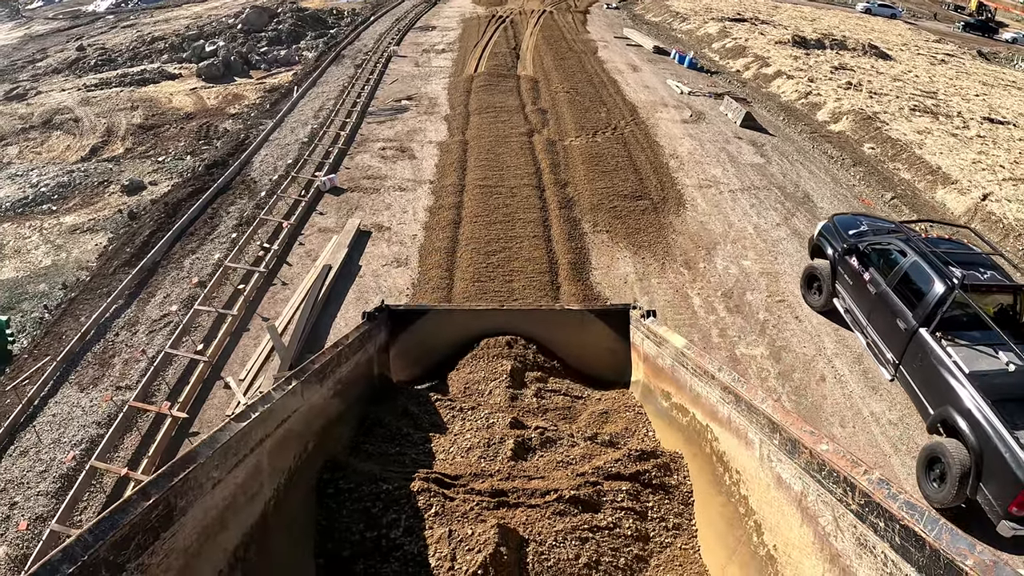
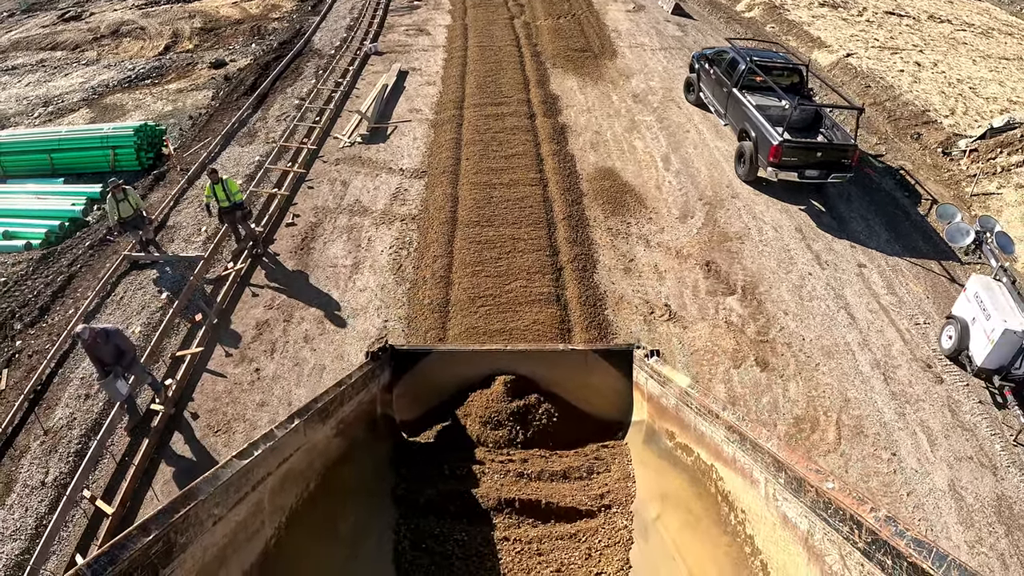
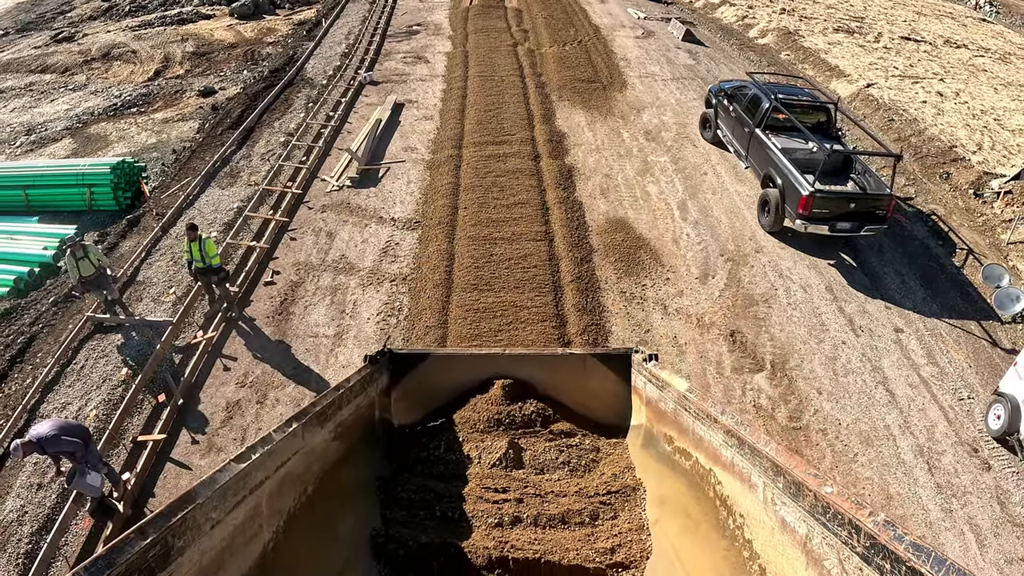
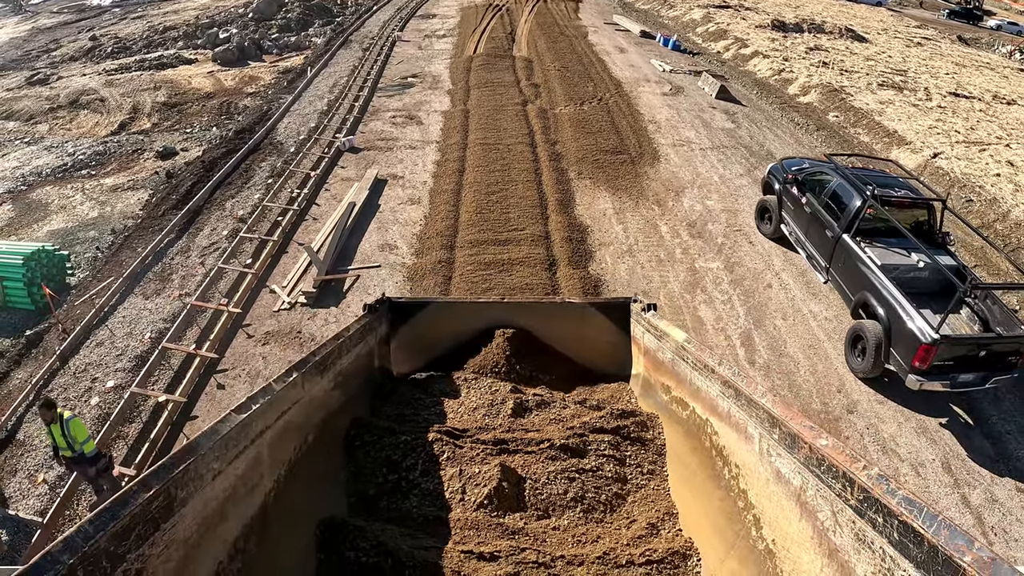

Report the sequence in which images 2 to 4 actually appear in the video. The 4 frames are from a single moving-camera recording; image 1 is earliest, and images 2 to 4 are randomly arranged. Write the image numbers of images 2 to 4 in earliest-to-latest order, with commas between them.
4, 3, 2
